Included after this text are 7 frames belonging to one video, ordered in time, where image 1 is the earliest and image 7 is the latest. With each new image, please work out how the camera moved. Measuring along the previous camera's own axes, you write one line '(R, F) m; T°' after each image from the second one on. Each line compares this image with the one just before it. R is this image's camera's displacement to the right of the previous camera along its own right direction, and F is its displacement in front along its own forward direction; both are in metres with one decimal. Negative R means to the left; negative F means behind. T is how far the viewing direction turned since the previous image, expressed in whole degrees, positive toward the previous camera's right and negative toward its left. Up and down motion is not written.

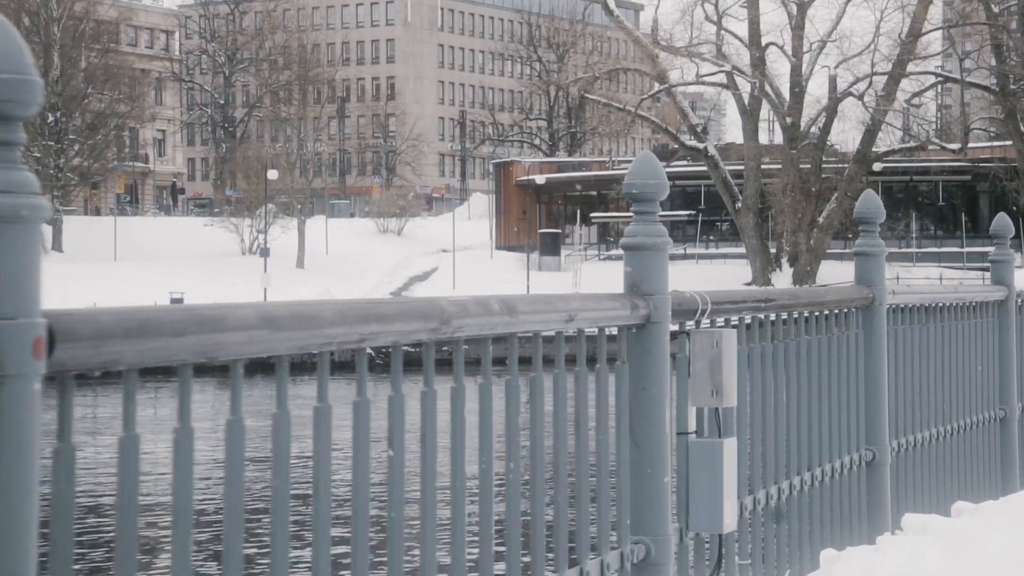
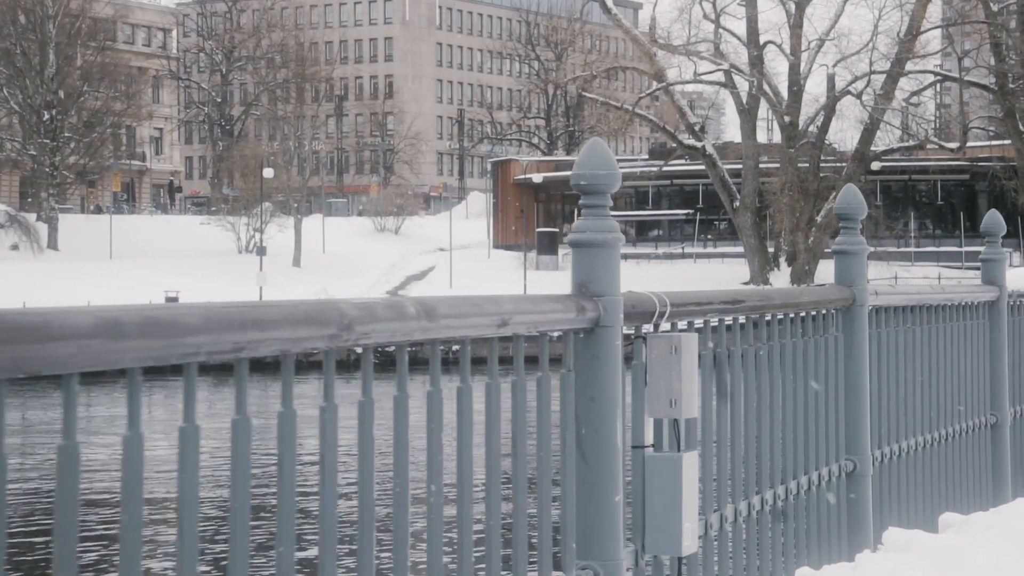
(+0.2, +0.4) m; 0°
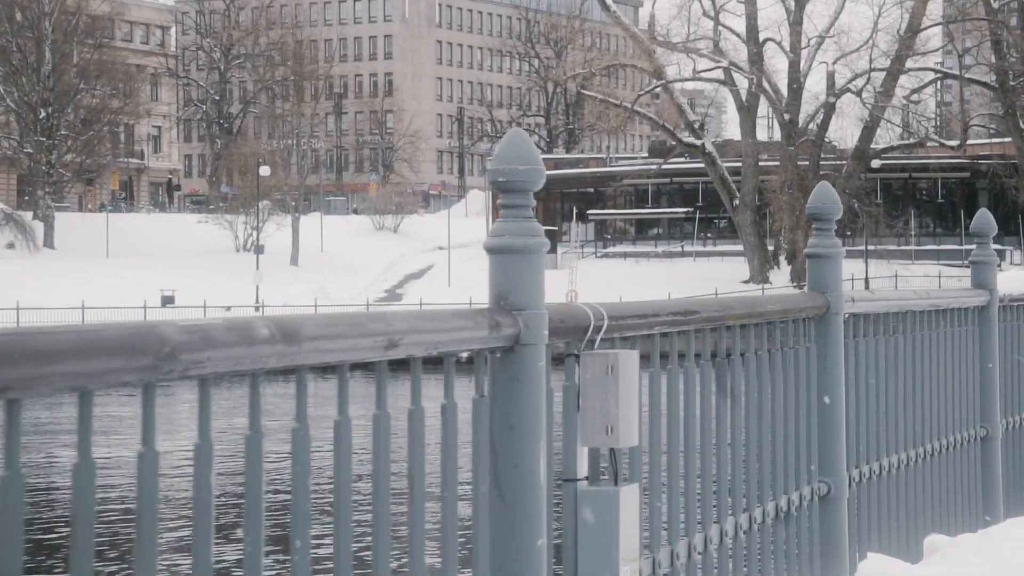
(+0.2, +0.5) m; 0°
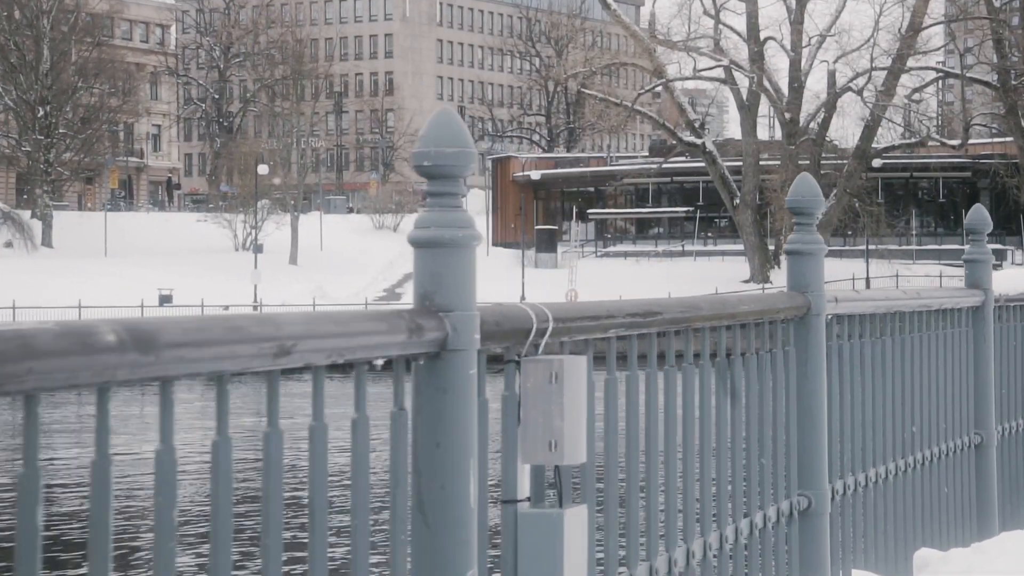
(+0.2, +0.4) m; 0°
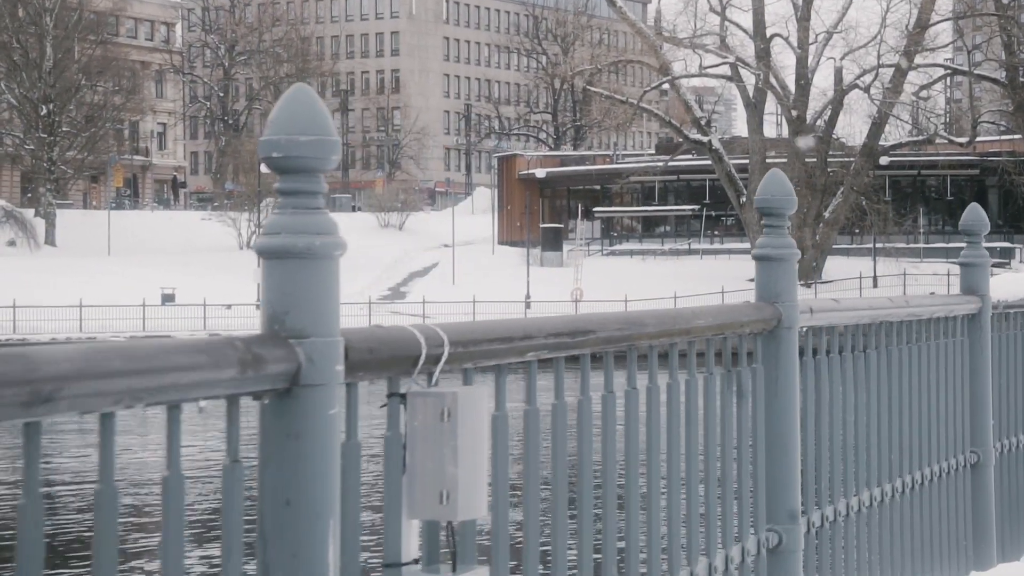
(+0.3, +0.6) m; 0°
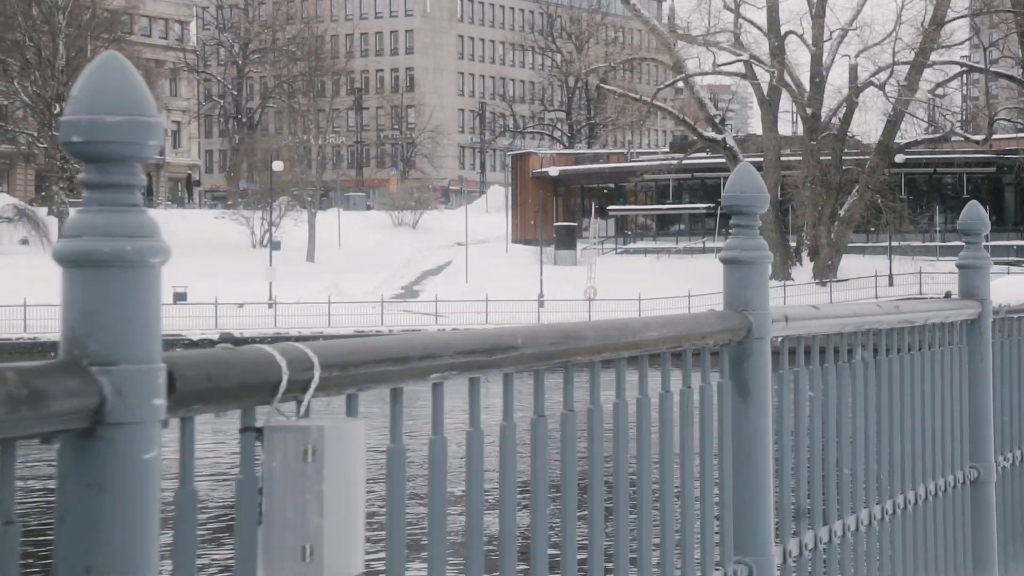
(+0.2, +0.5) m; -1°
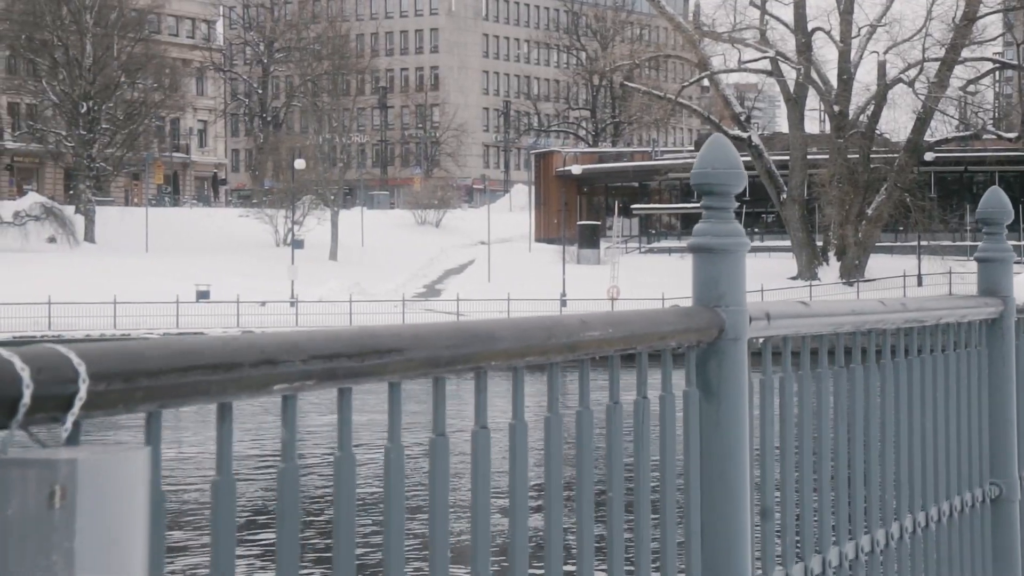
(+0.3, +0.7) m; -1°
